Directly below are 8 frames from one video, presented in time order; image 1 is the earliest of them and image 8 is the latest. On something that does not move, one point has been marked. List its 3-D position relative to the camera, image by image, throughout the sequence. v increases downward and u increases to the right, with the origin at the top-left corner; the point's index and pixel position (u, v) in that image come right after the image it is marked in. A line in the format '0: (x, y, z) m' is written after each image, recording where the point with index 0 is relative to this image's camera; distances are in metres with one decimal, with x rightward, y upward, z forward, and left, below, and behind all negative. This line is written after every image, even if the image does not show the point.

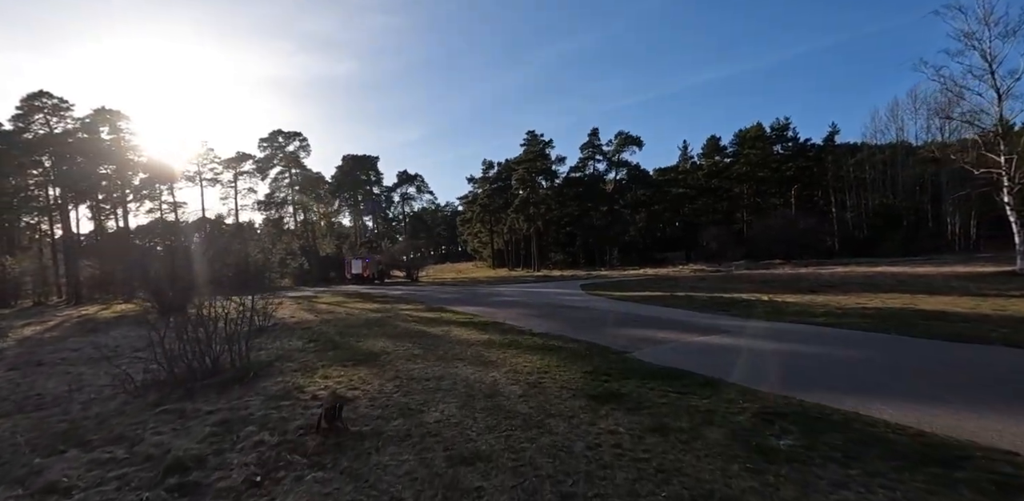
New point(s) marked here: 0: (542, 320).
0: (+0.7, -1.8, +12.5) m
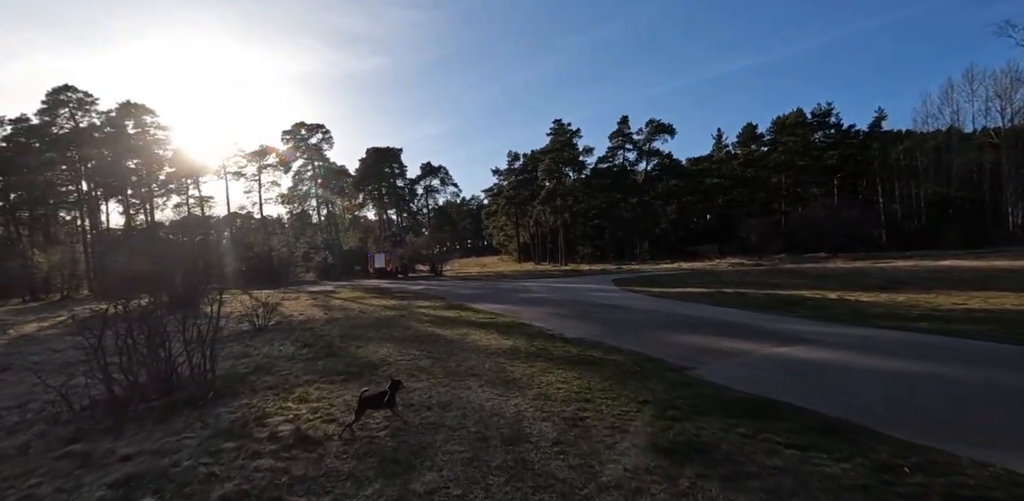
0: (+1.4, -1.6, +10.7) m
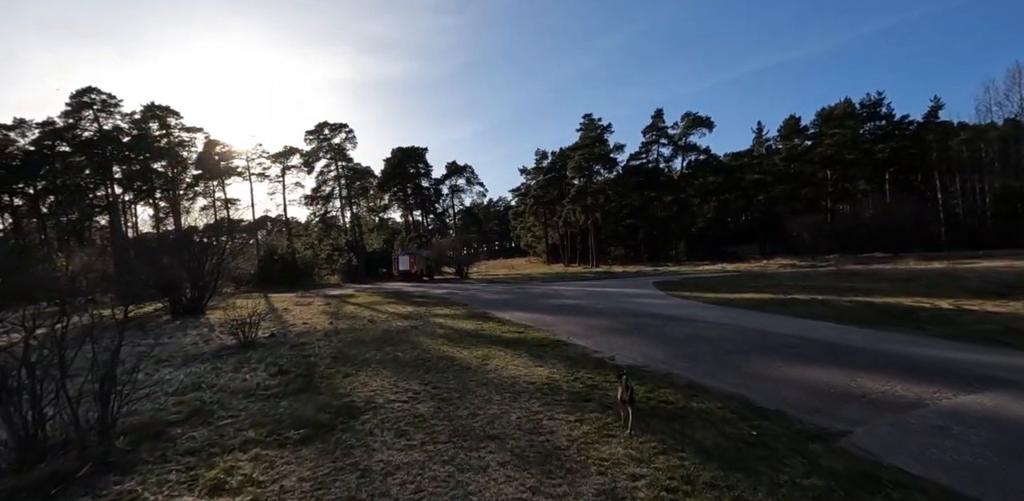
0: (+1.9, -1.5, +8.3) m
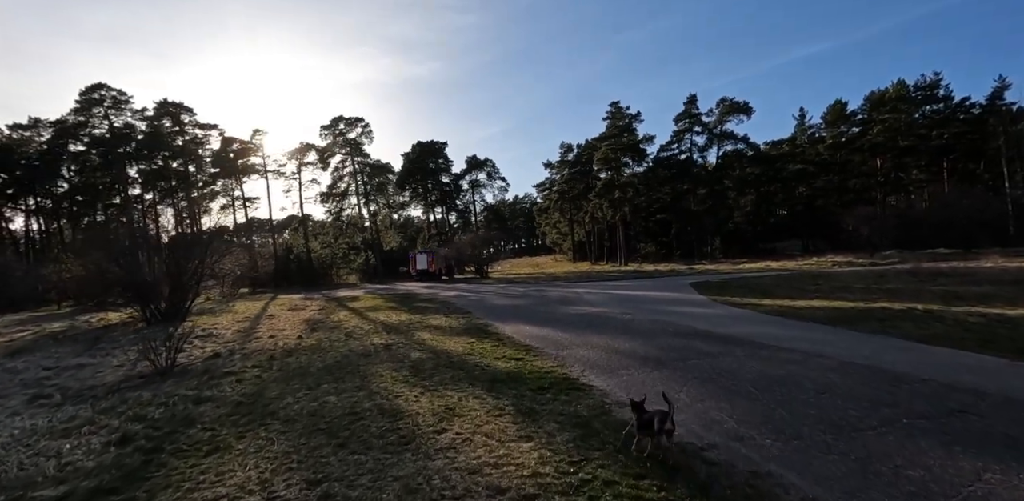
0: (+1.8, -1.5, +5.5) m
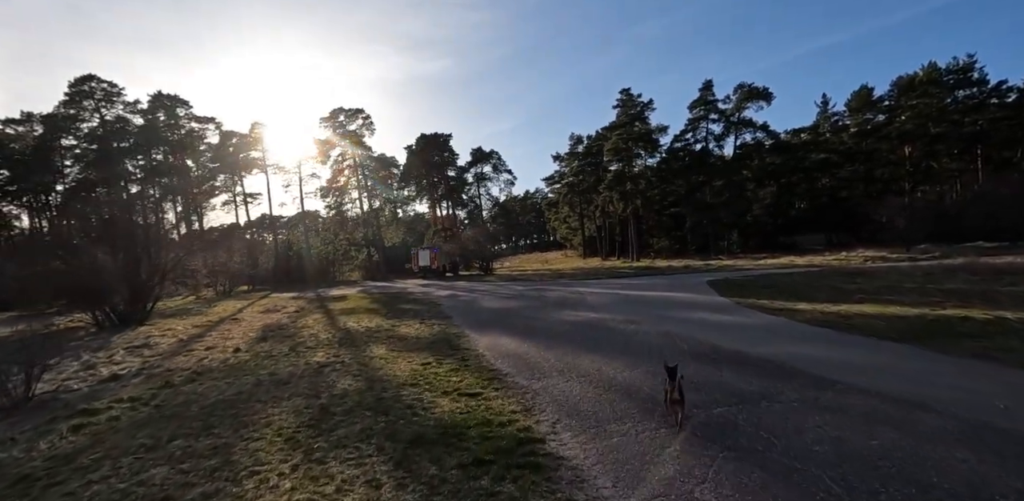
0: (+1.2, -1.4, +3.4) m
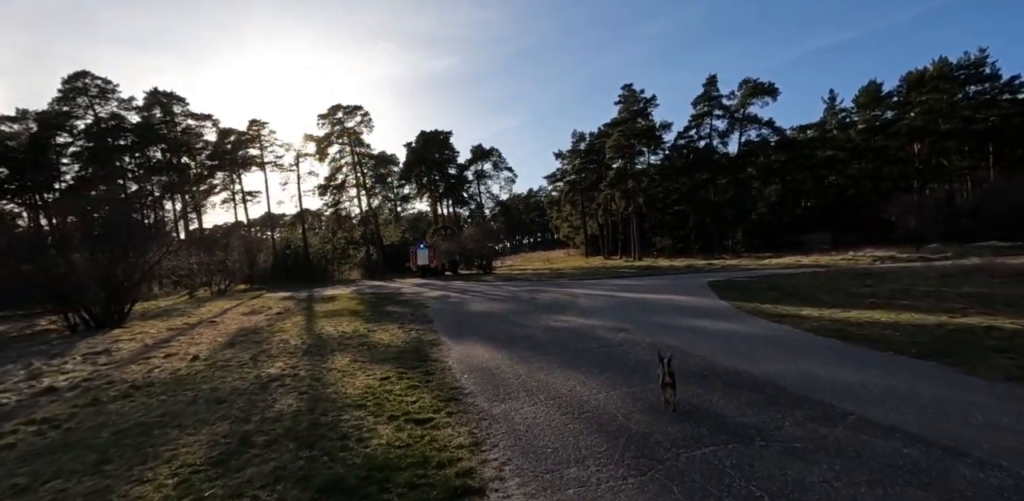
0: (+0.7, -1.5, +2.6) m
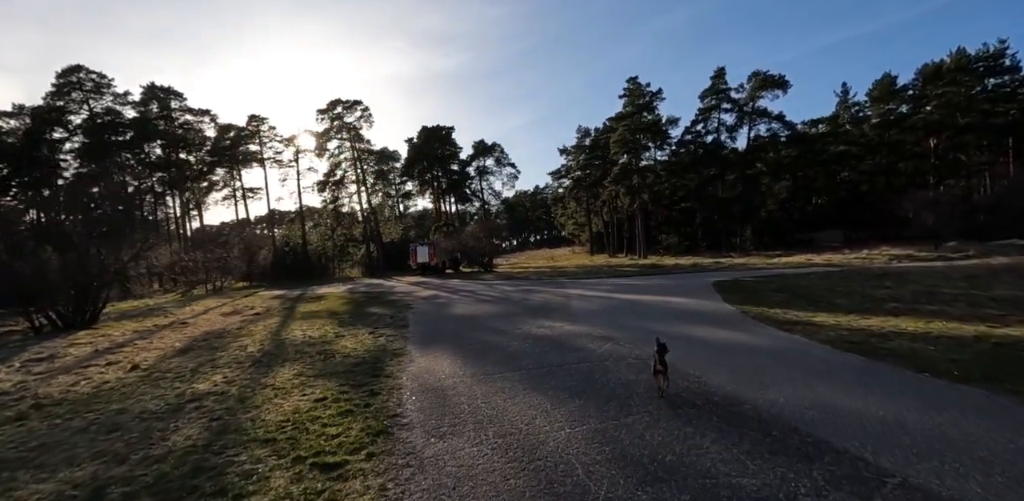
0: (+0.2, -1.5, +1.6) m
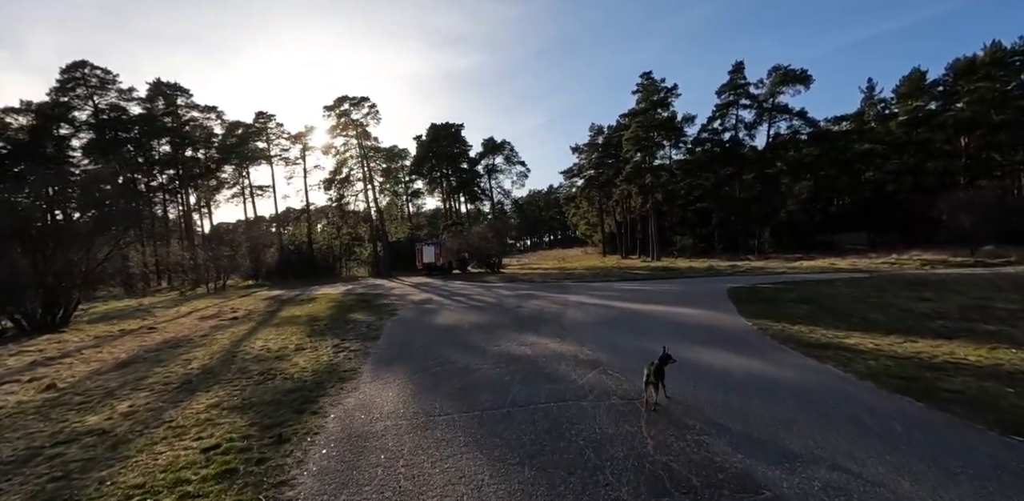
0: (-0.4, -1.6, +0.4) m
